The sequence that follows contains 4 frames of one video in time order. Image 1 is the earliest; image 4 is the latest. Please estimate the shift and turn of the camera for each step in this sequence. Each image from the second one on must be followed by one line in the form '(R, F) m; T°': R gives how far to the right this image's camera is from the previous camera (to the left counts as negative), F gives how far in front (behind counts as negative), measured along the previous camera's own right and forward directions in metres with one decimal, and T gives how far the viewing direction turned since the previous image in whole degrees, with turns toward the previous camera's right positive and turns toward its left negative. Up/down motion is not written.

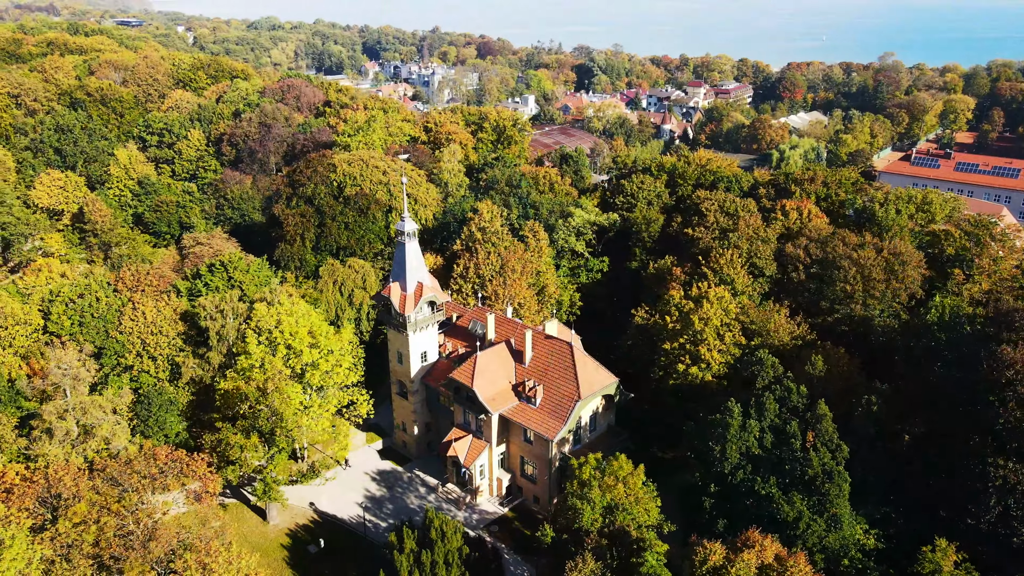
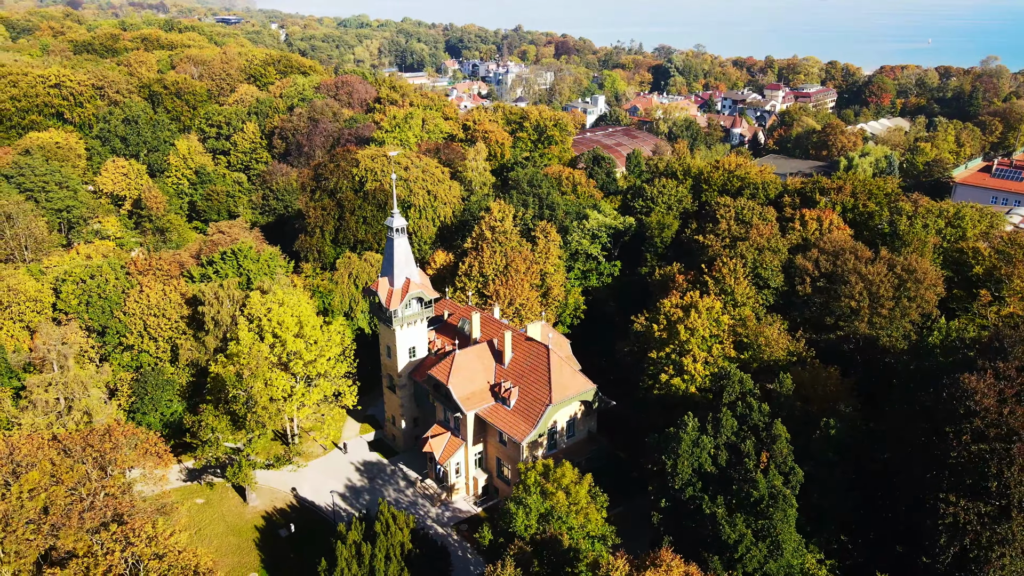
(+5.2, +0.5) m; -6°
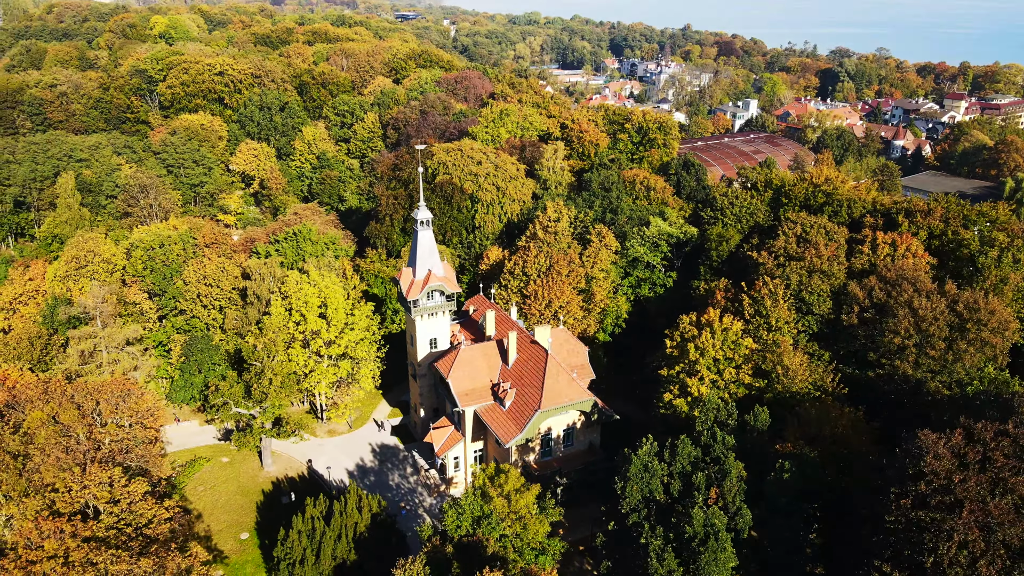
(+7.7, +1.1) m; -12°
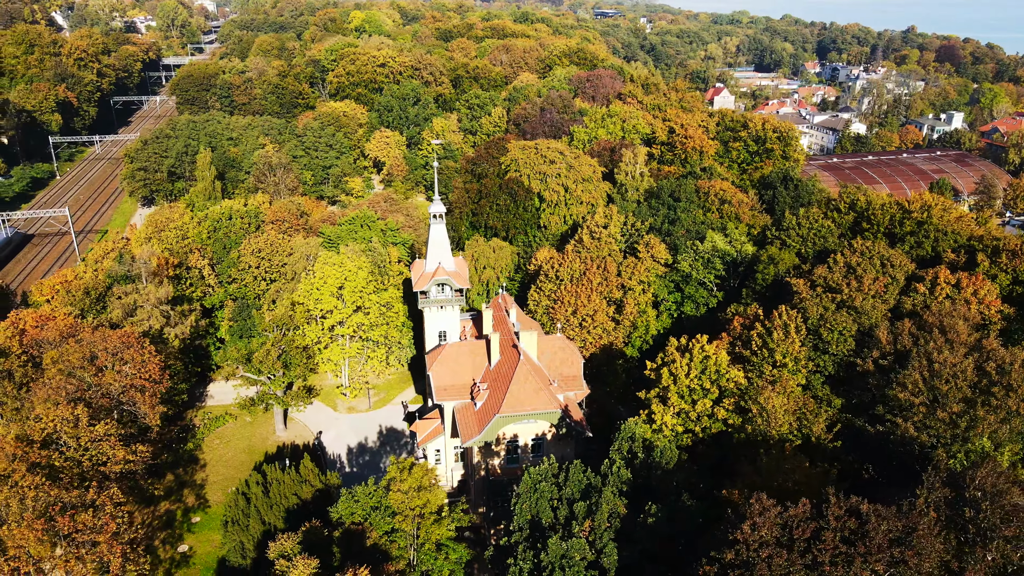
(+10.3, +1.7) m; -14°
